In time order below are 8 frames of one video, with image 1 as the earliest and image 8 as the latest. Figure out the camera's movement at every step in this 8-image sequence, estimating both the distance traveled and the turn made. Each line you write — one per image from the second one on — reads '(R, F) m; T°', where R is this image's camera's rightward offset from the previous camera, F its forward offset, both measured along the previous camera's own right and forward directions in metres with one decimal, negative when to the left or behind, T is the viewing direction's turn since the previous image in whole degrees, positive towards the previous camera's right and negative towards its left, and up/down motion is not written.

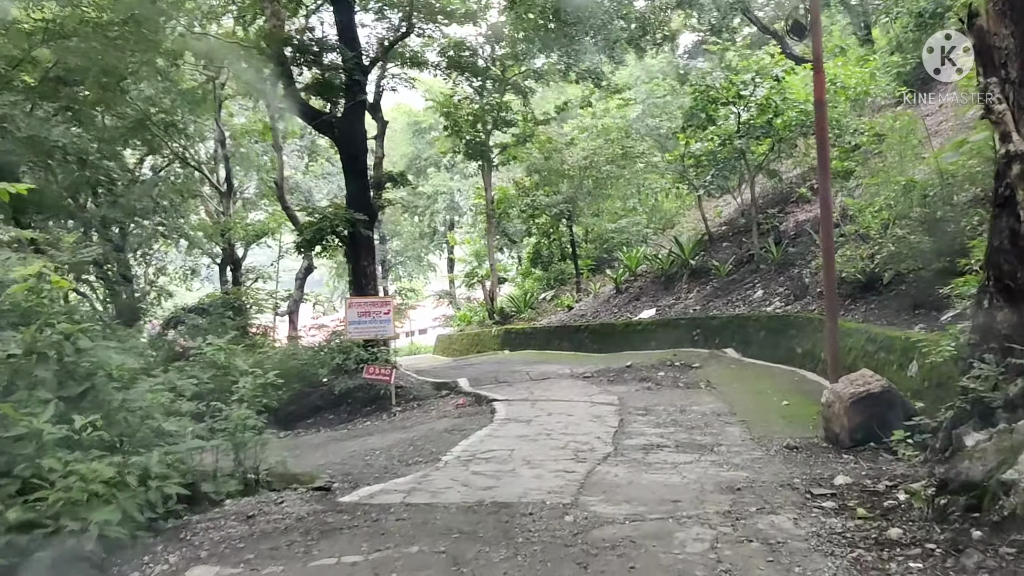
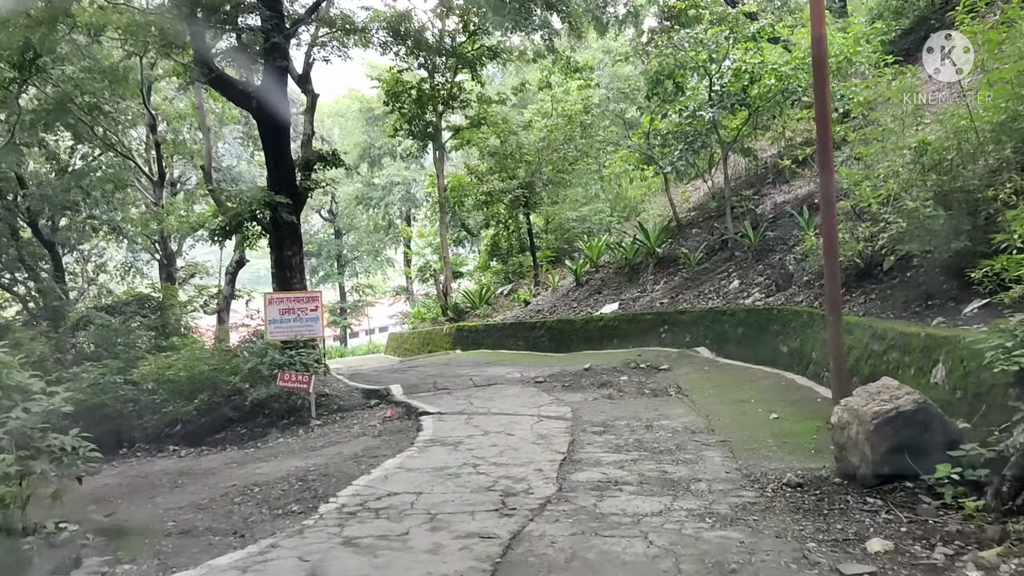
(+0.2, +1.3) m; +2°
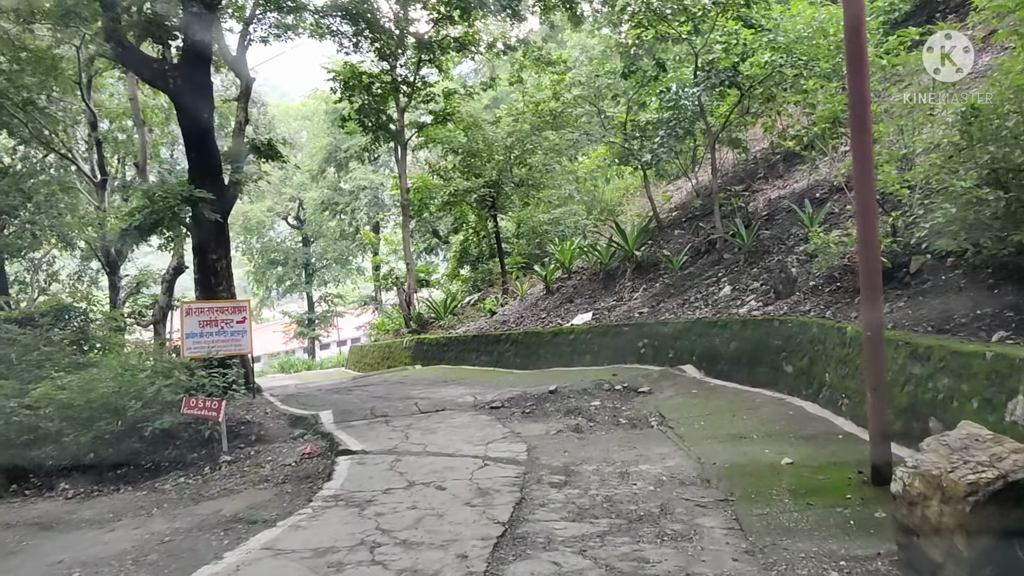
(+0.2, +1.3) m; +1°
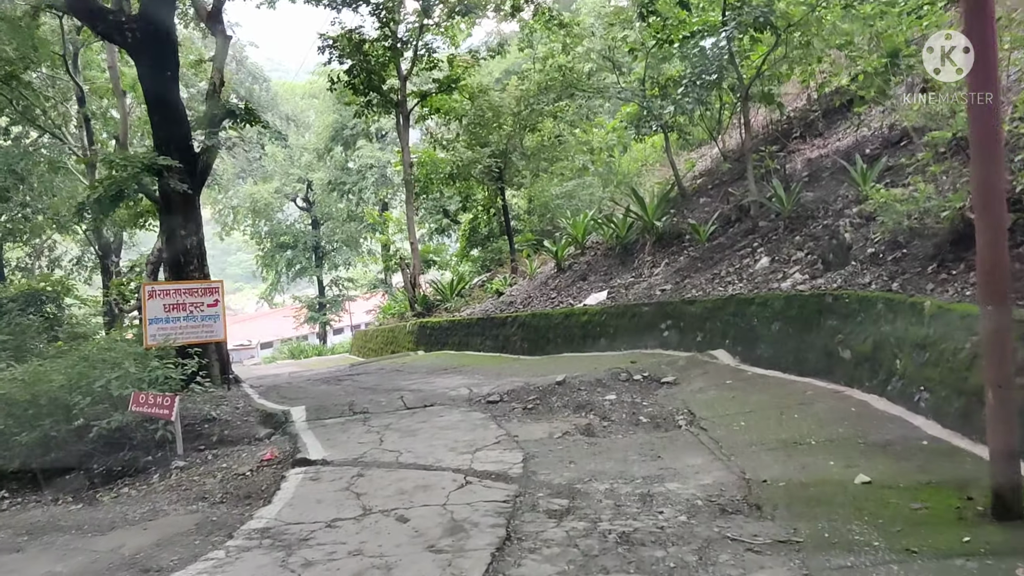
(+0.1, +1.0) m; -1°
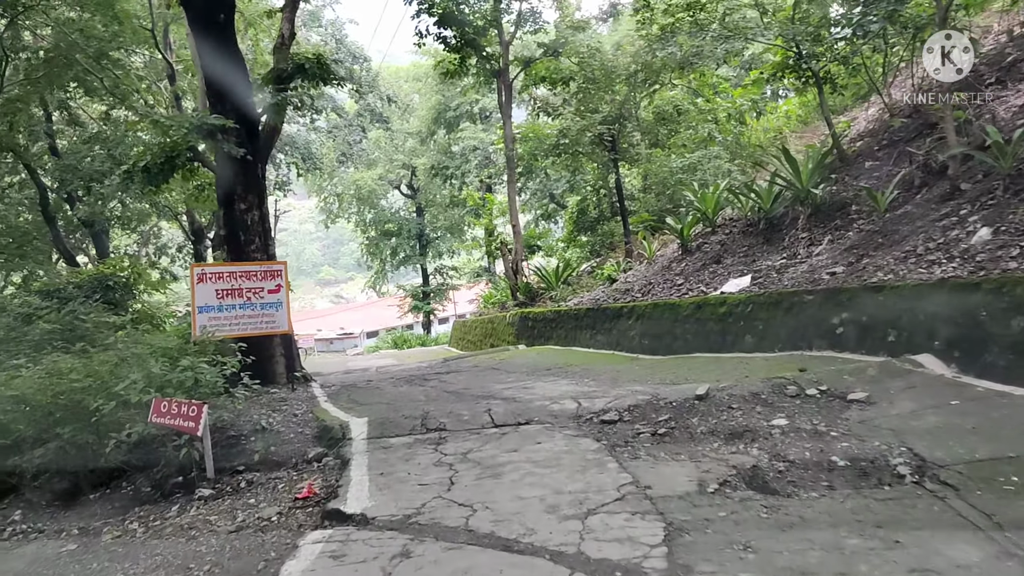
(-0.1, +1.4) m; -7°
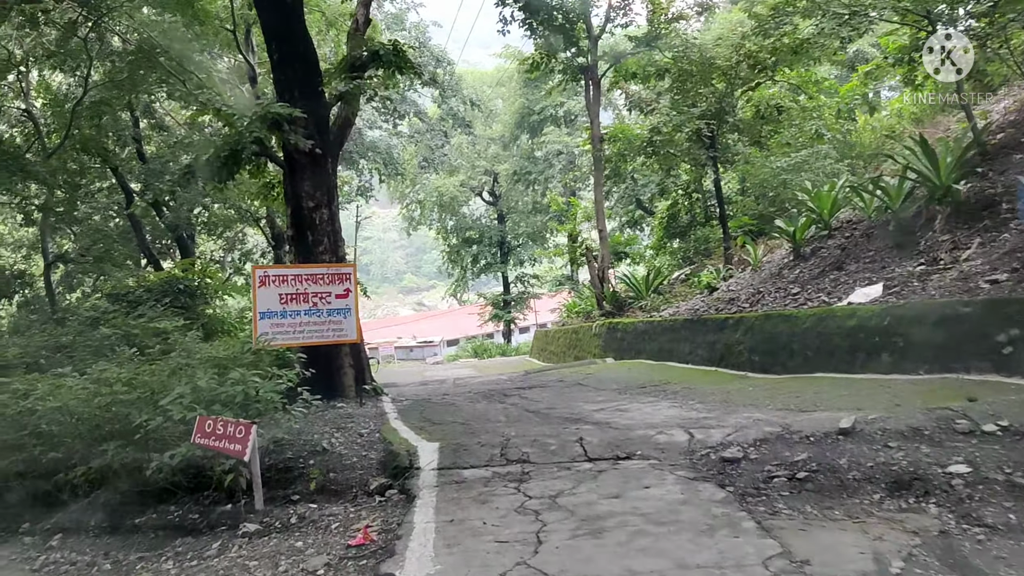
(-0.1, +0.7) m; -5°
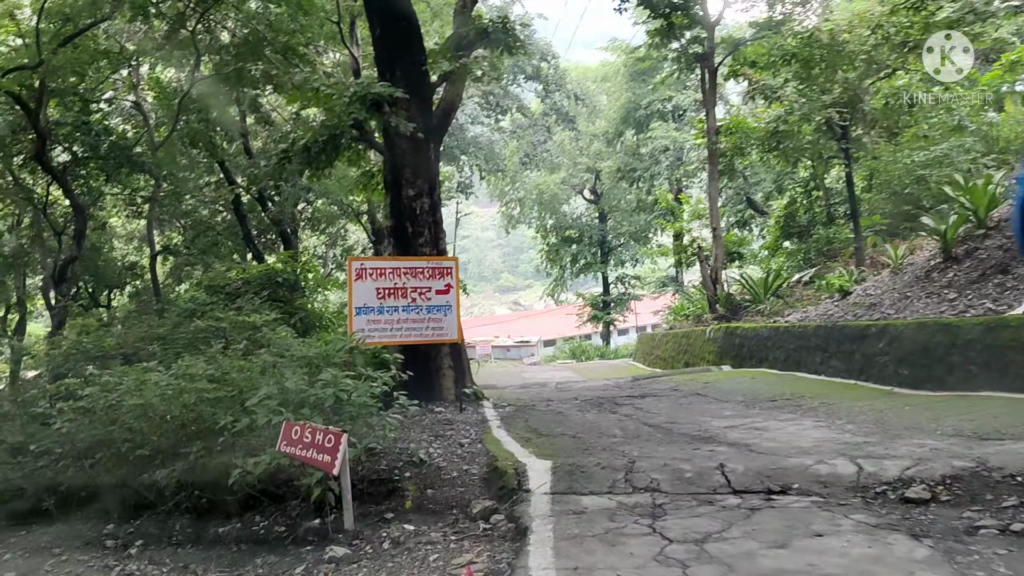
(-0.1, +0.5) m; -6°
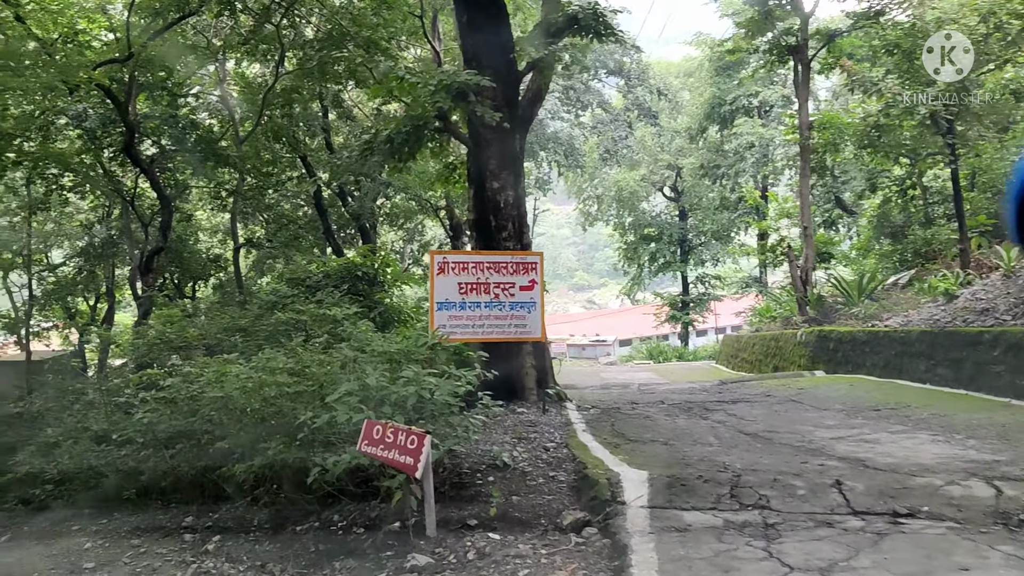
(-0.1, +0.2) m; -5°
